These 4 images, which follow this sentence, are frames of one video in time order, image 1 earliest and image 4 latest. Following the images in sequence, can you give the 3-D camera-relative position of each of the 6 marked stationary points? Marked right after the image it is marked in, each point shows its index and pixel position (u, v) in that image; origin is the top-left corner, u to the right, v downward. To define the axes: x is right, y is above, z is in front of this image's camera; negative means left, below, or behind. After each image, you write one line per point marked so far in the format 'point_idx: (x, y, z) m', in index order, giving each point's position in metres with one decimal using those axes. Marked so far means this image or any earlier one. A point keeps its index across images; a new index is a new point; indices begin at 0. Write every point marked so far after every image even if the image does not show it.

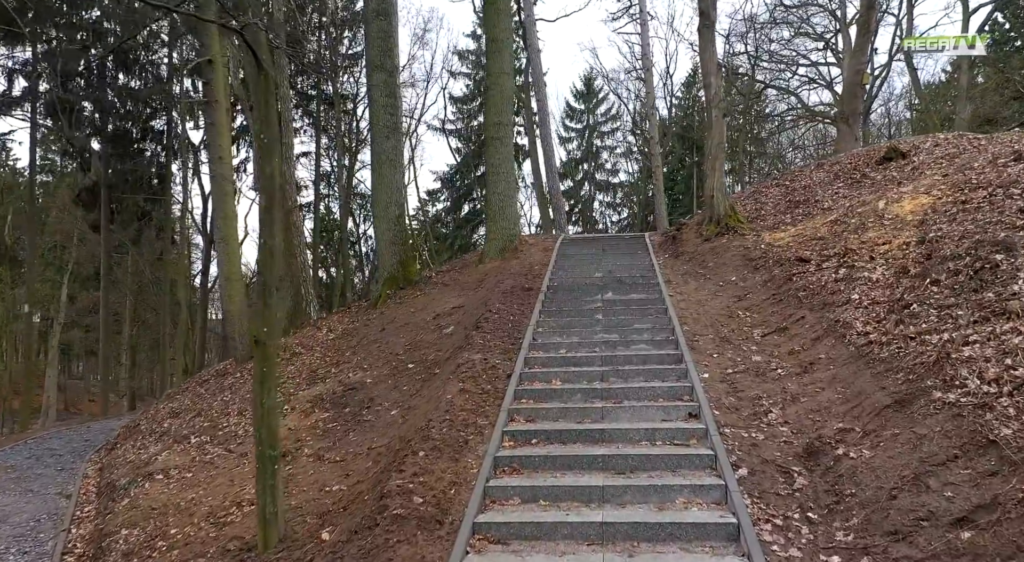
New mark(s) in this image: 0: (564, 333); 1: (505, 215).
0: (+0.8, -0.8, +11.0) m
1: (-0.1, +1.6, +18.2) m
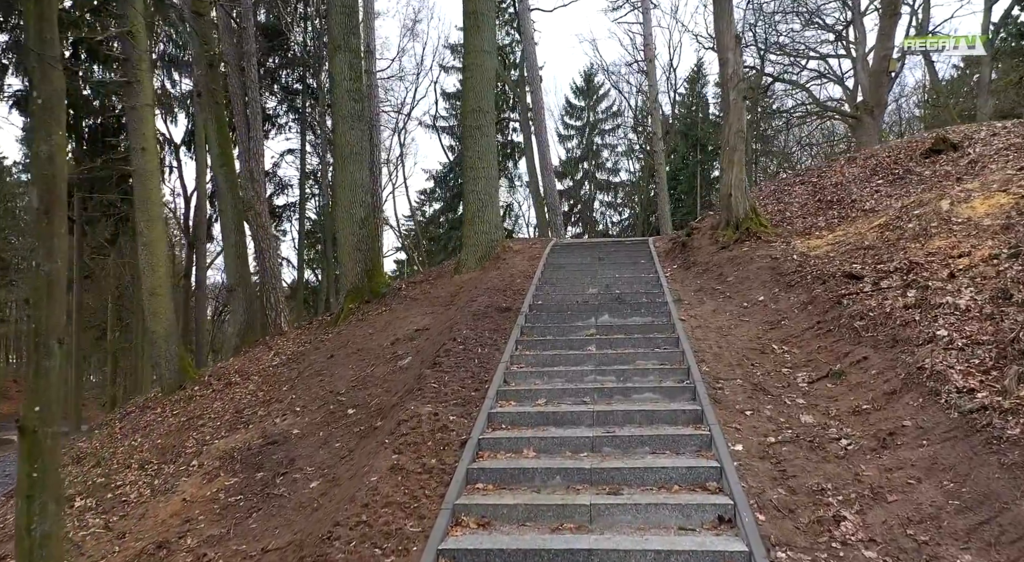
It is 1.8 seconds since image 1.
0: (+0.4, -1.0, +8.4) m
1: (-0.5, +1.3, +15.6) m
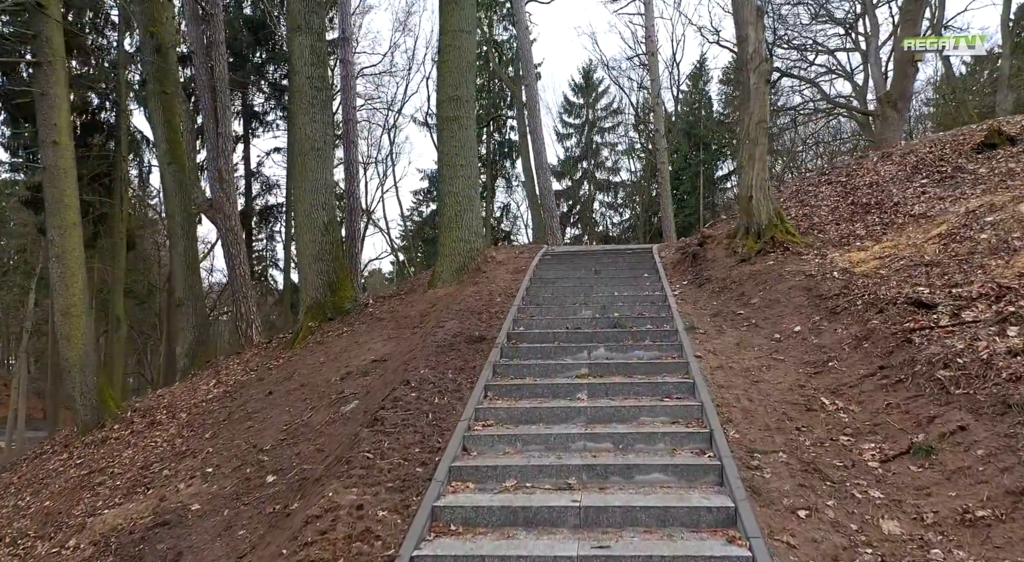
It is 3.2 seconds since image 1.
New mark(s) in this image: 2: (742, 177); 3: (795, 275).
0: (+0.1, -1.3, +6.3) m
1: (-0.8, +1.0, +13.5) m
2: (+3.4, +1.5, +11.1) m
3: (+3.5, +0.1, +9.3) m
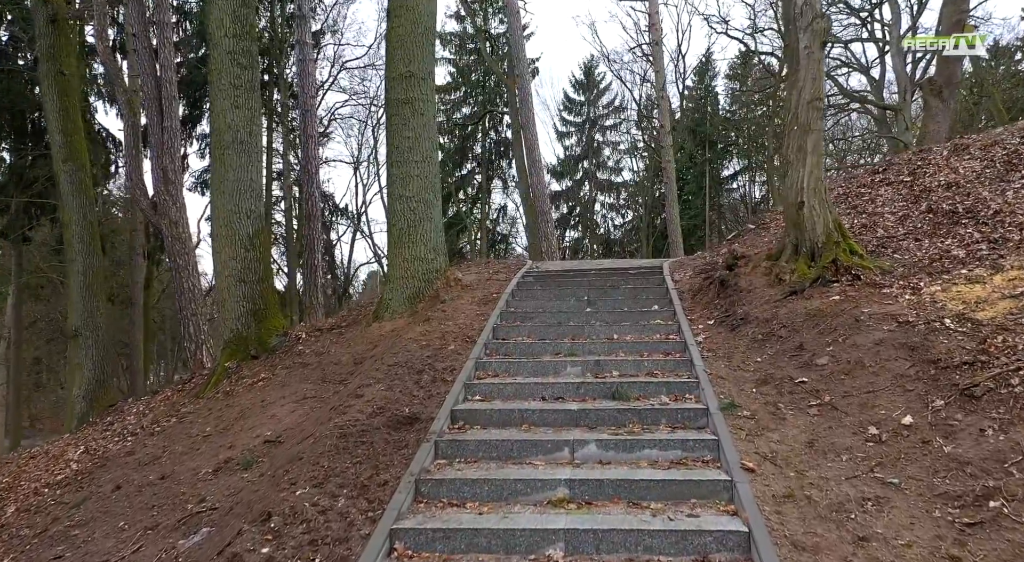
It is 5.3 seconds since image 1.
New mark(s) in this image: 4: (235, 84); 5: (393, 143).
0: (-0.4, -1.7, +3.2) m
1: (-1.2, +0.6, +10.5) m
2: (+2.9, +1.1, +8.0) m
3: (+3.0, -0.3, +6.2) m
4: (-4.2, +3.0, +11.5) m
5: (-1.6, +1.9, +10.3) m
